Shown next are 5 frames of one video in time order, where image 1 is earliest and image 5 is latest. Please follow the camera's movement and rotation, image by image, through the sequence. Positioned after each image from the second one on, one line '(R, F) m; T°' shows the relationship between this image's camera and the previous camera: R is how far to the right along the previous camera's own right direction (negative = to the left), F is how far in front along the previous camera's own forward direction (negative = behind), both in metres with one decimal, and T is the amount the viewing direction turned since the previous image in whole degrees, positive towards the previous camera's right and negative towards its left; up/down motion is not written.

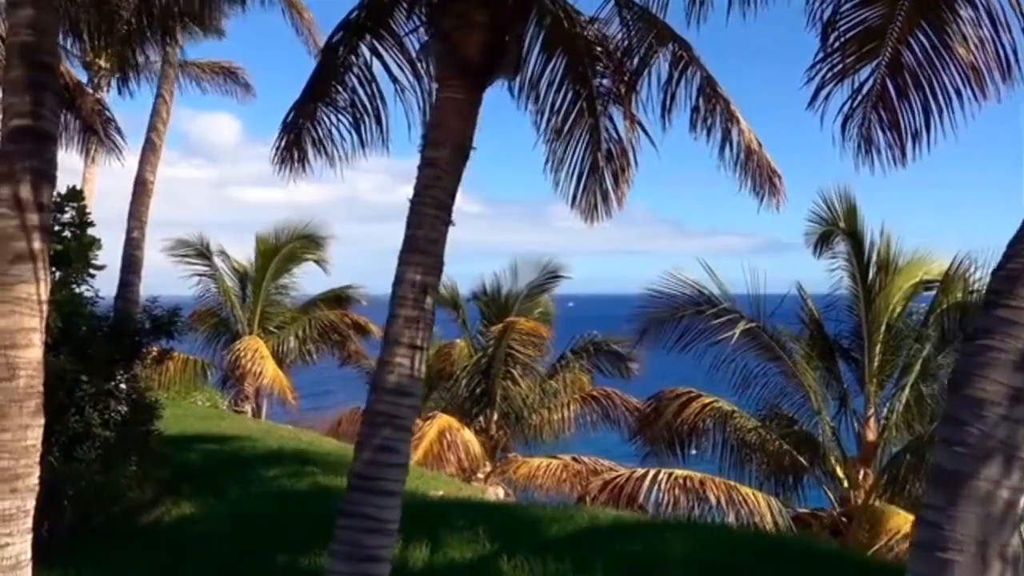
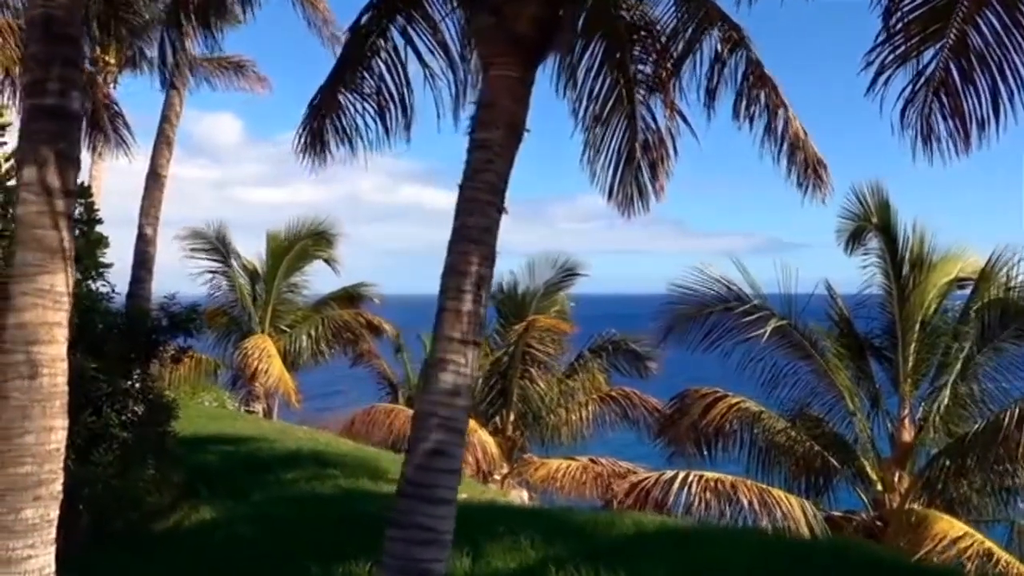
(-0.2, +0.4) m; 0°
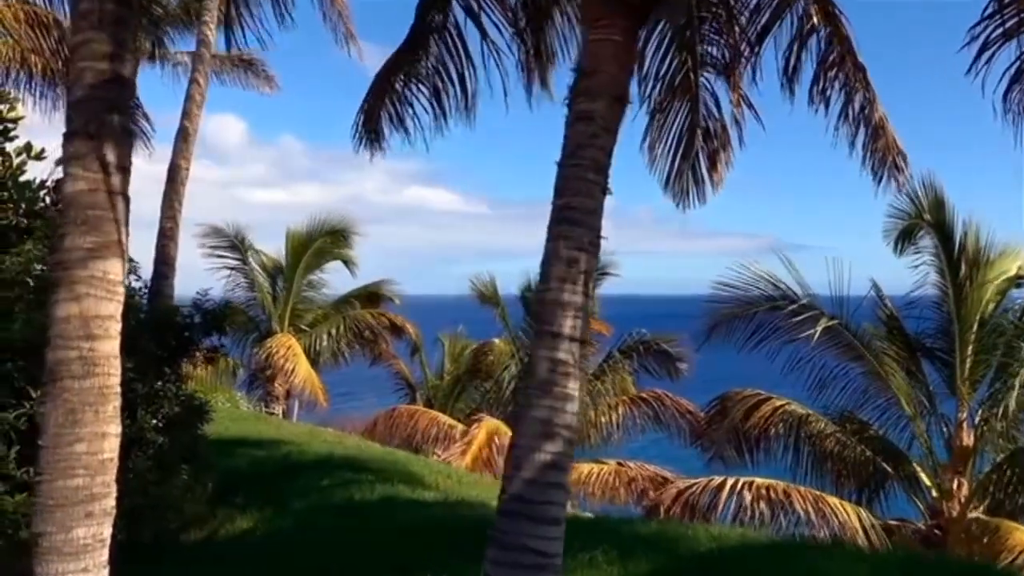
(-0.4, +0.5) m; 0°
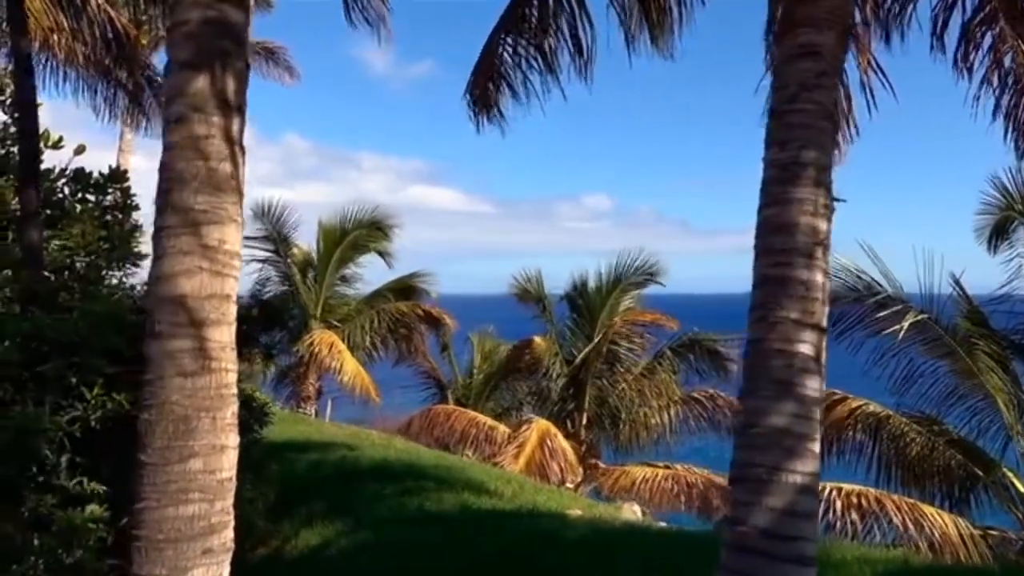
(-0.6, +0.8) m; 0°
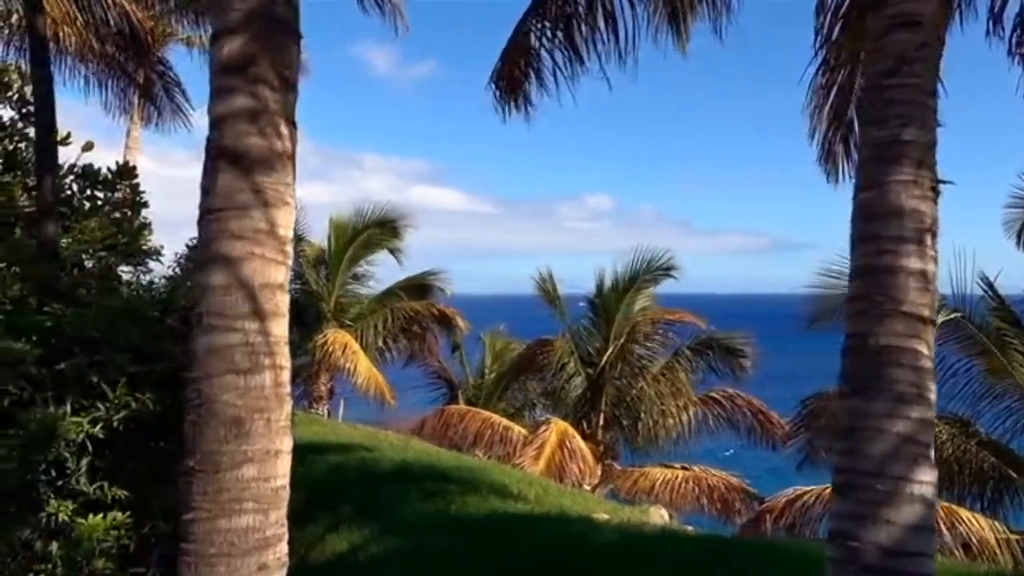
(-0.2, +0.3) m; 0°
